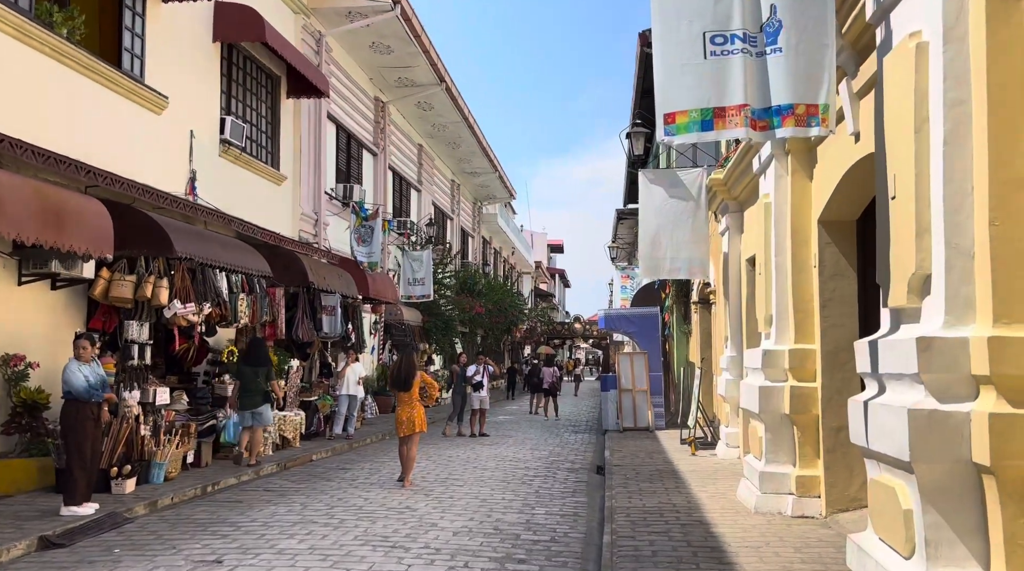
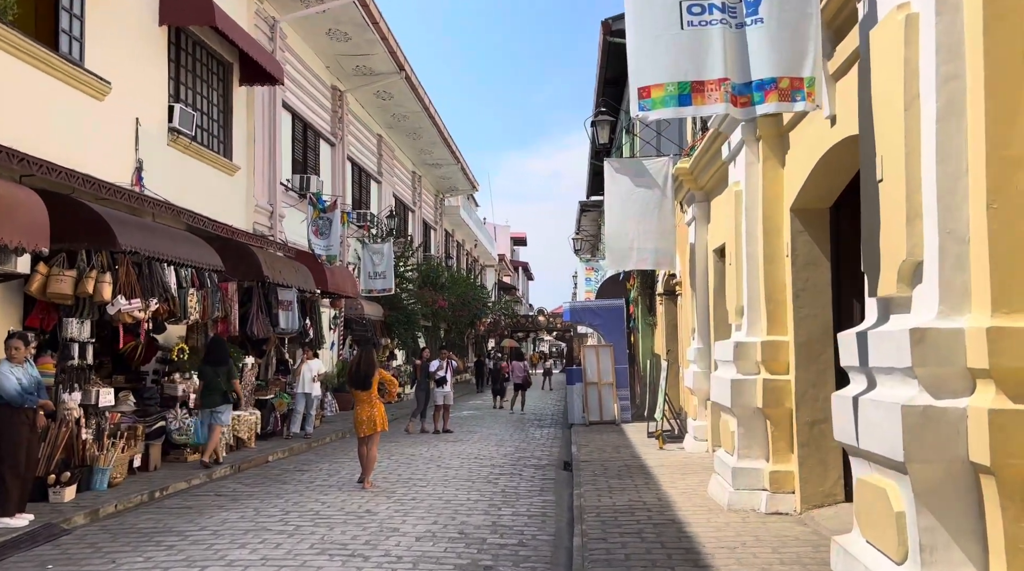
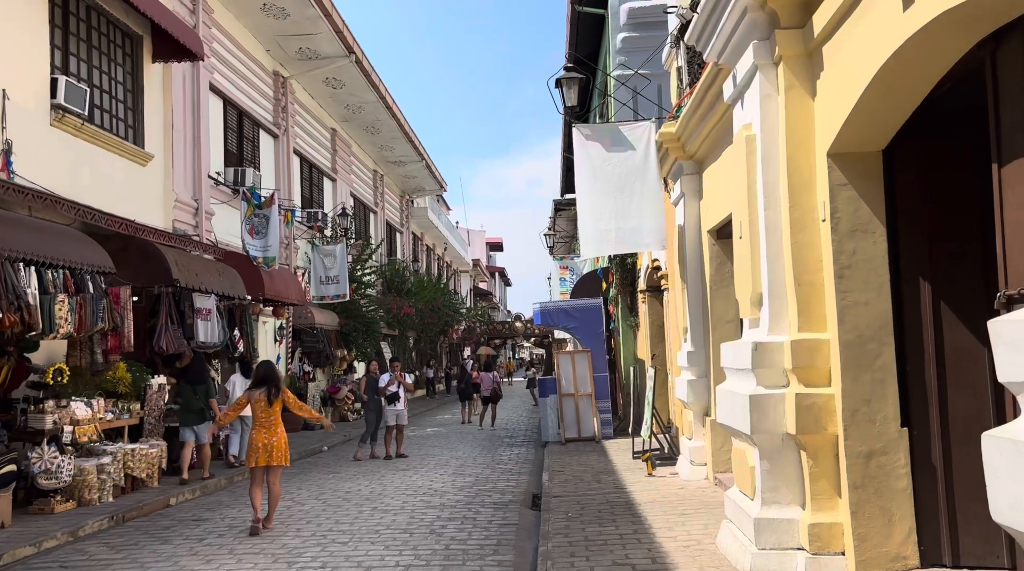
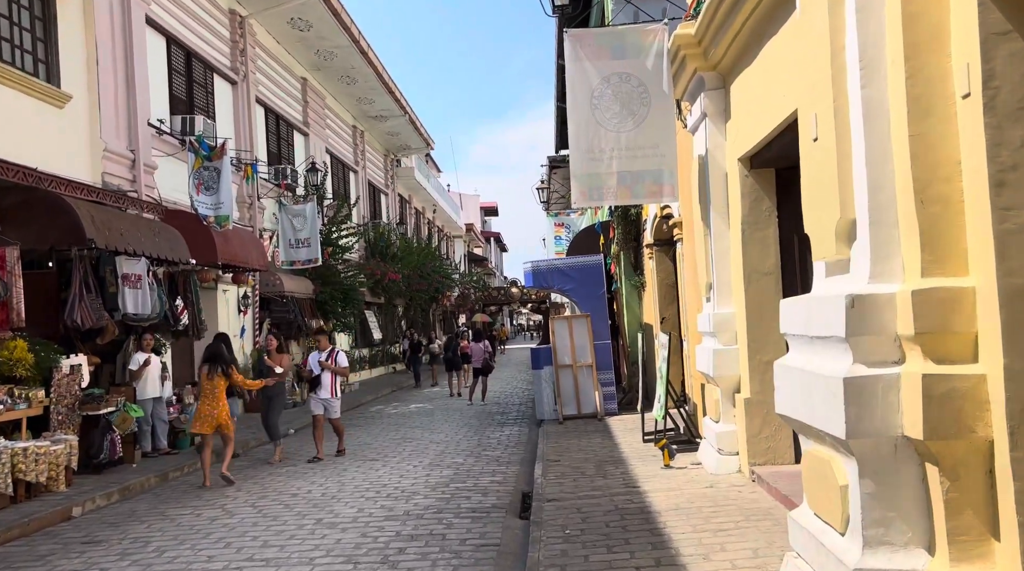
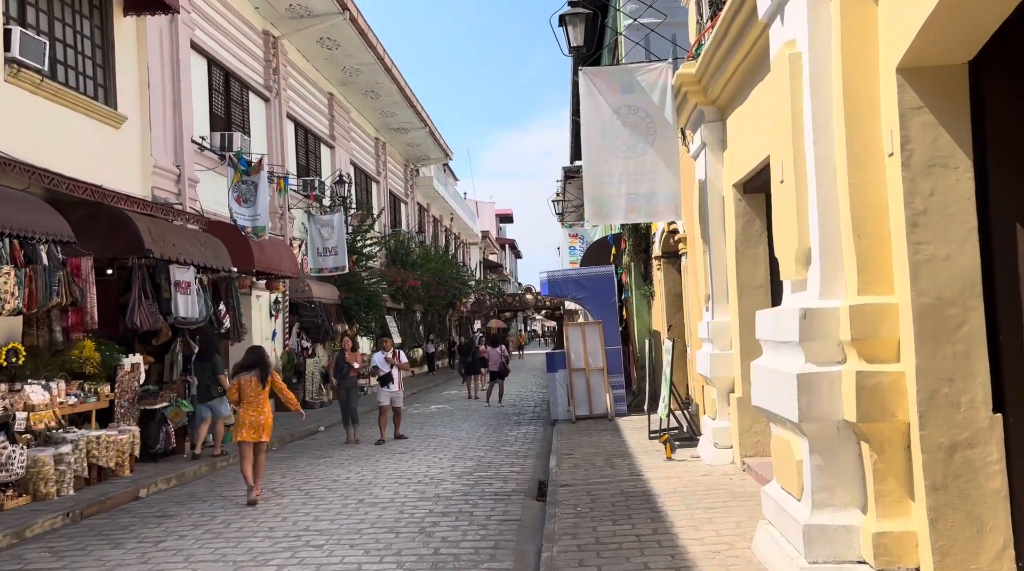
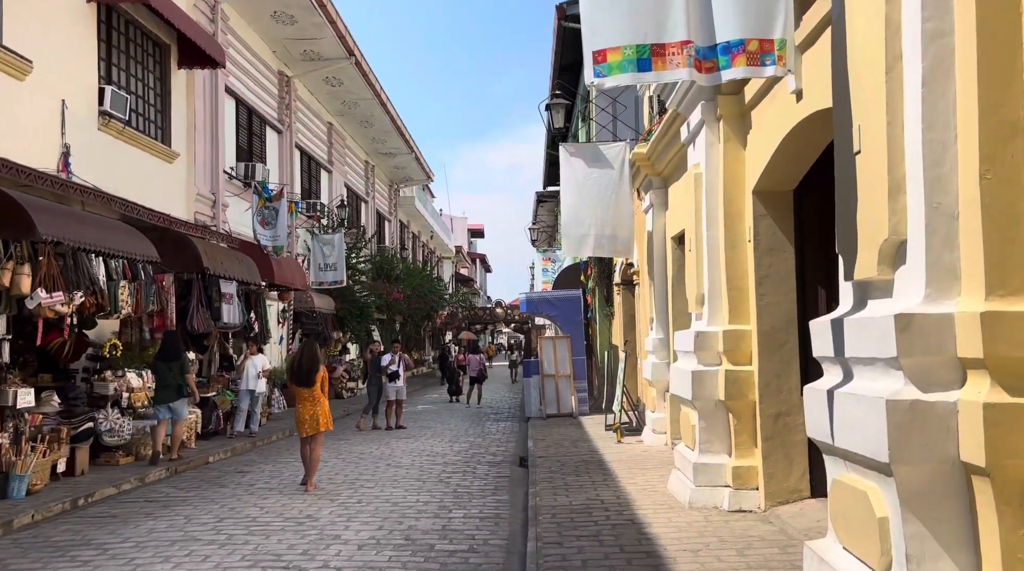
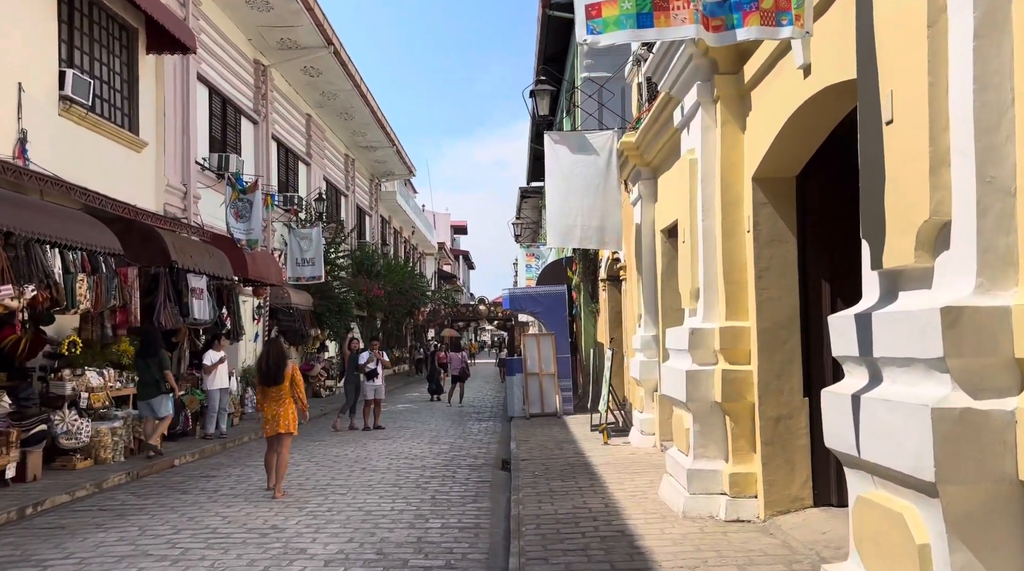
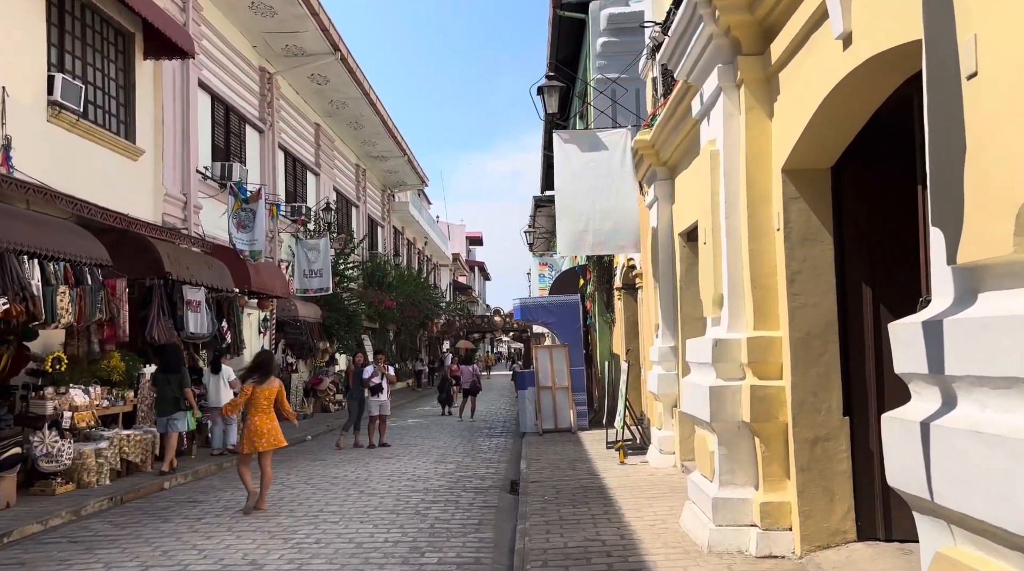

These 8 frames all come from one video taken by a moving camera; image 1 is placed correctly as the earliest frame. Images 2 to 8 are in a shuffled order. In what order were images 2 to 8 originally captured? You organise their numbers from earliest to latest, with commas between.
2, 6, 7, 8, 3, 5, 4
